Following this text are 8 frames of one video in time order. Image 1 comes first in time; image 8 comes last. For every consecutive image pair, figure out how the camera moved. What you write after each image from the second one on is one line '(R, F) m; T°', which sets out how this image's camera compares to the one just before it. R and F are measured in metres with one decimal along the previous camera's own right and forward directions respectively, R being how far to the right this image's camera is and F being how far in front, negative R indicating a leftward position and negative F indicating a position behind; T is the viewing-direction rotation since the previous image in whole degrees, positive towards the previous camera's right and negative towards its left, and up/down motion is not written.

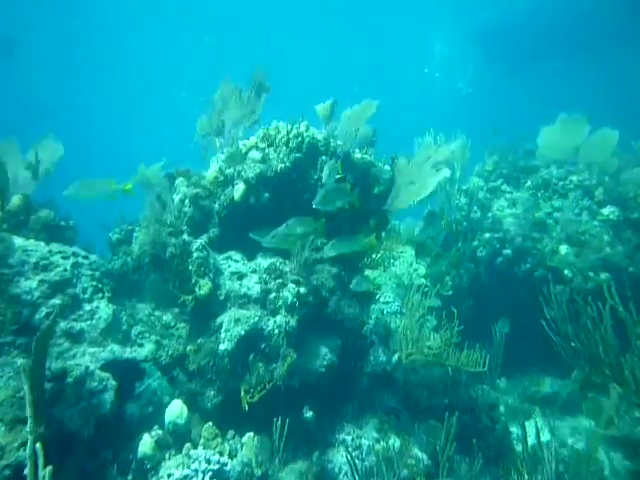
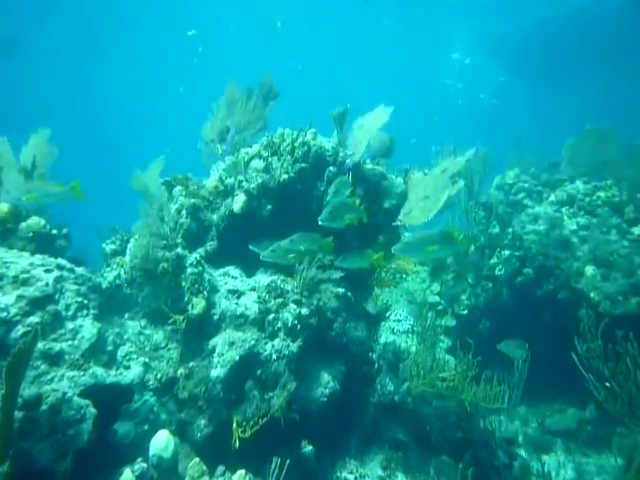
(+0.1, +0.5) m; -2°
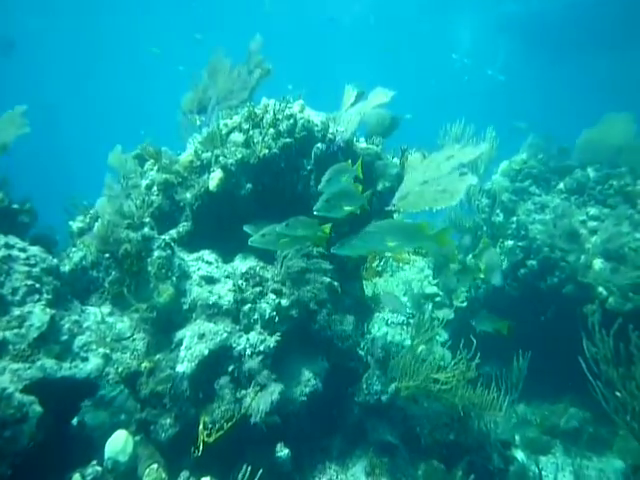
(+0.2, +0.6) m; 0°
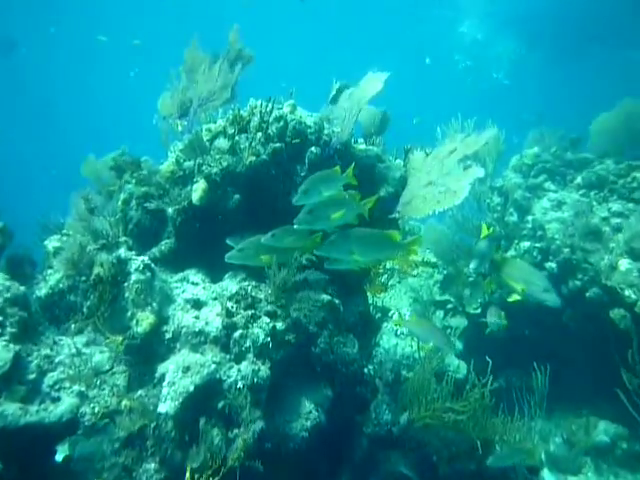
(+0.1, +0.6) m; -1°
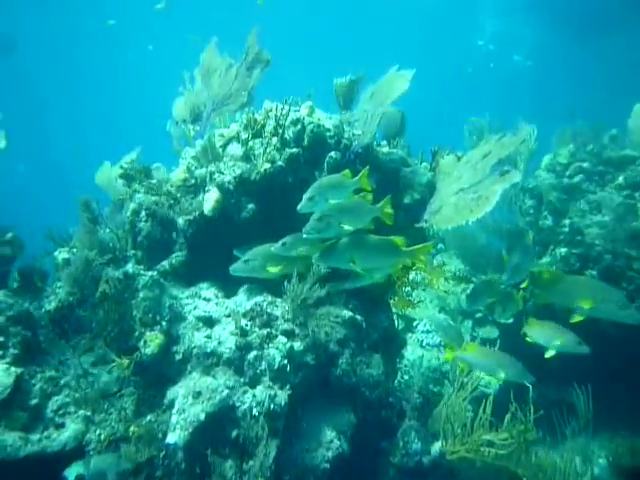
(0.0, +0.4) m; -3°
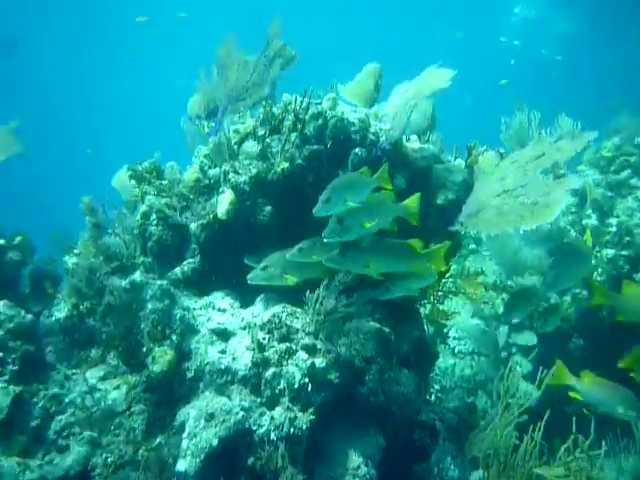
(0.0, +0.4) m; -3°
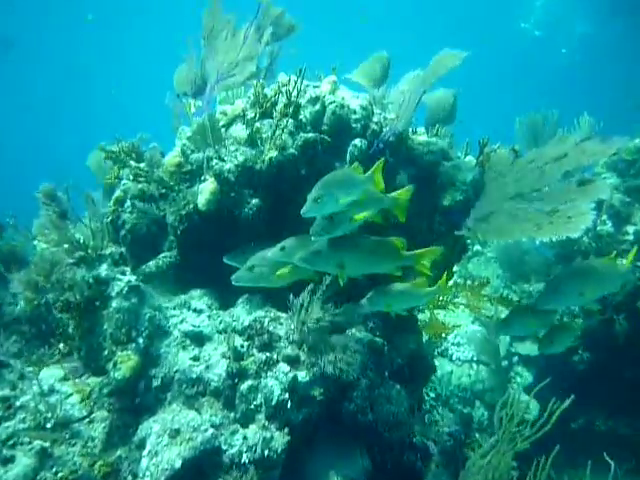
(+0.1, +0.4) m; 0°
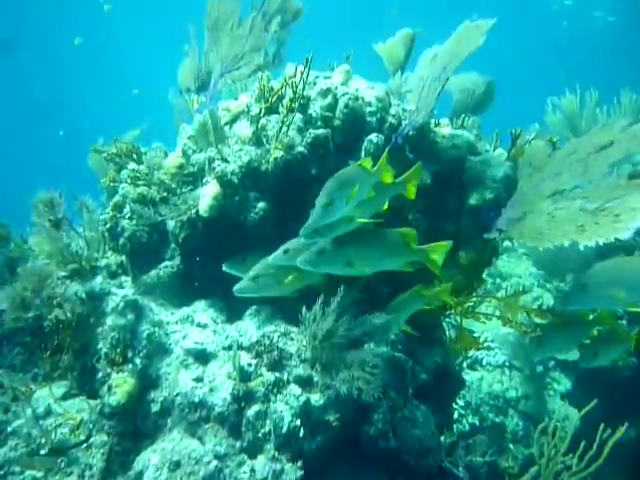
(+0.1, +0.4) m; -3°
